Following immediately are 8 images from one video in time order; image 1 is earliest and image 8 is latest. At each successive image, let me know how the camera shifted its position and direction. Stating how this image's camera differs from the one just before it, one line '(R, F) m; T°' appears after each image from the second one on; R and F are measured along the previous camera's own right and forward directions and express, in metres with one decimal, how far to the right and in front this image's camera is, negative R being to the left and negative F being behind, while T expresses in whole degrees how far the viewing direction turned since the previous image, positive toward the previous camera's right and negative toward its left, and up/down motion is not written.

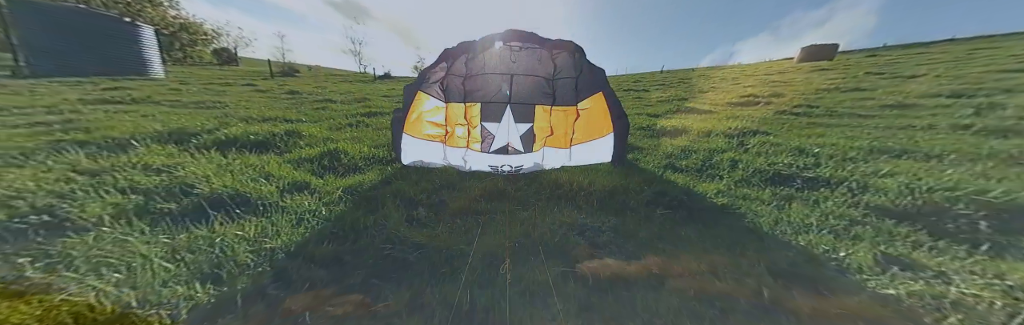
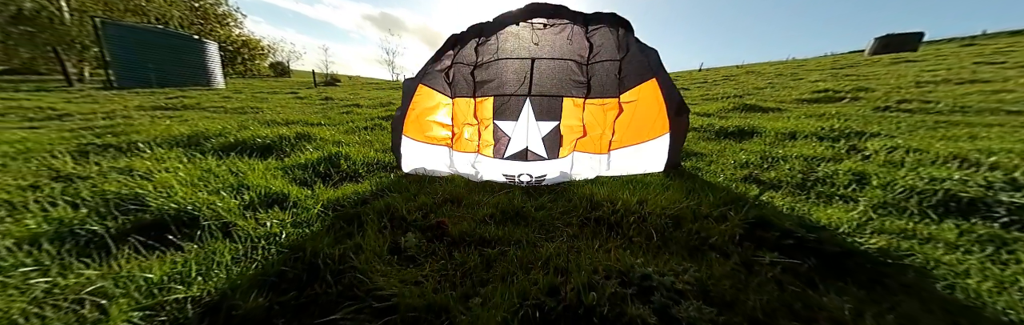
(0.0, +0.6) m; -6°
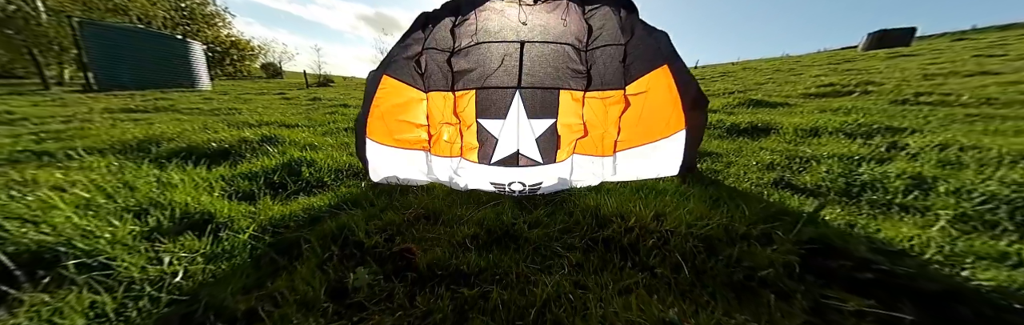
(+0.1, +0.3) m; +1°
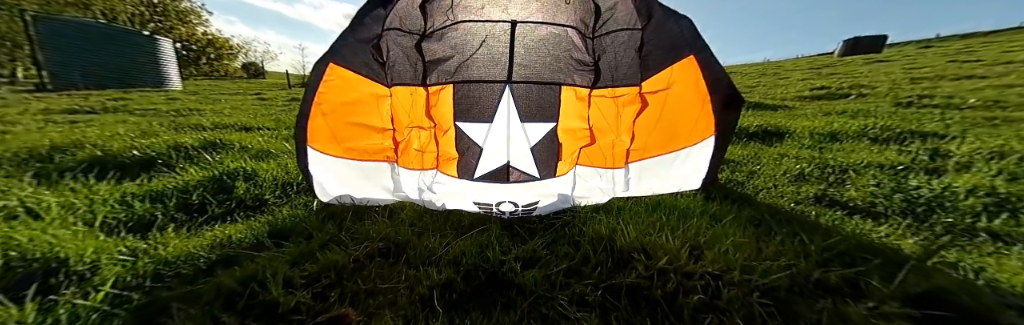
(0.0, +0.4) m; +2°
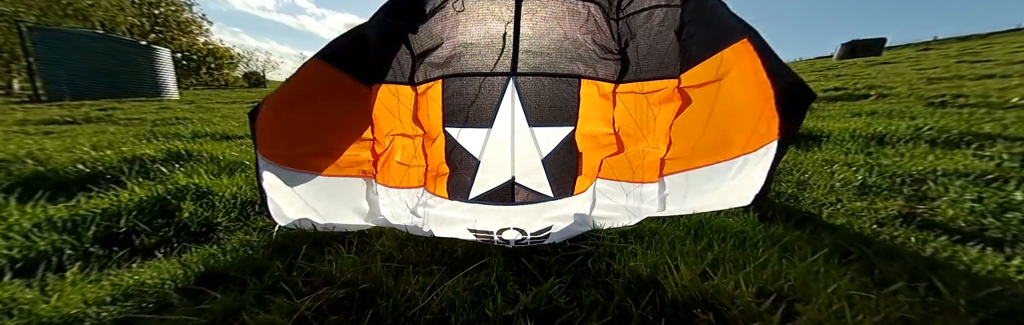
(0.0, +0.3) m; 0°
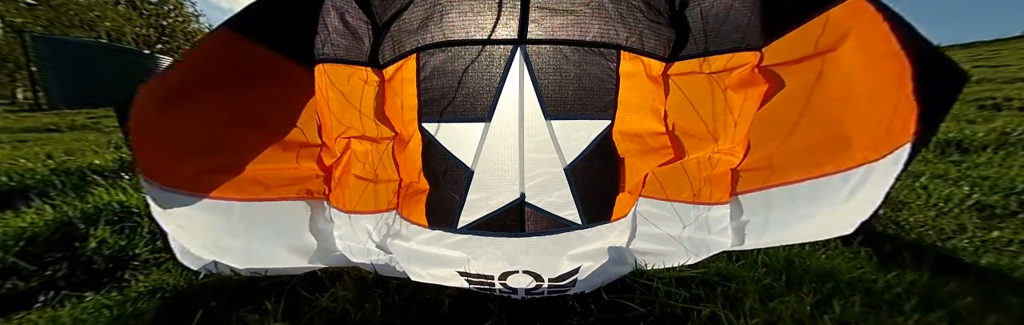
(0.0, +0.3) m; 0°
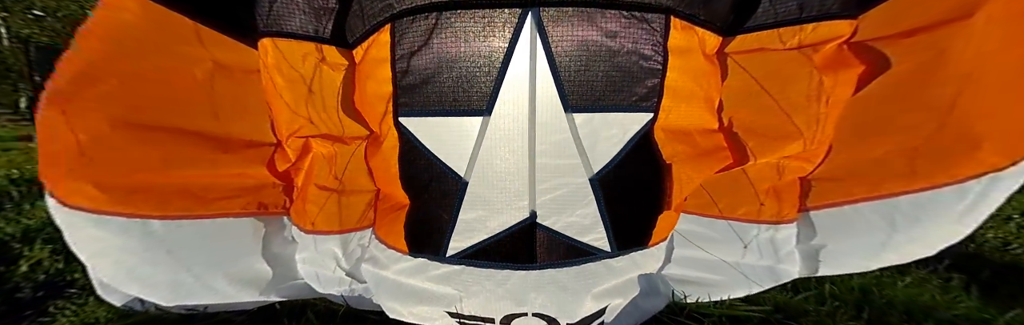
(0.0, +0.2) m; 0°
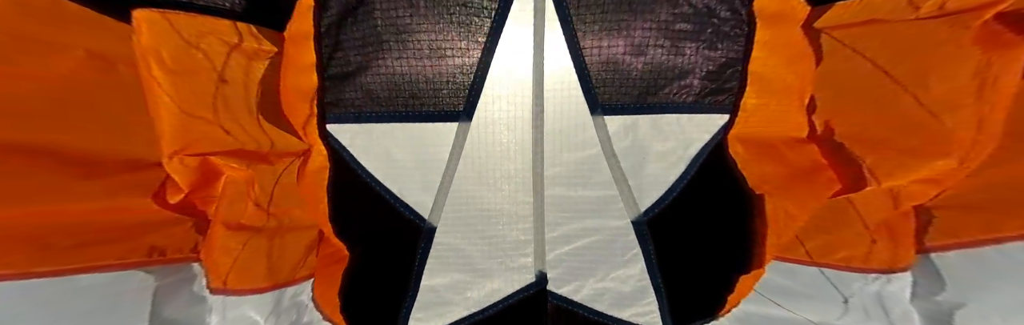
(0.0, +0.2) m; -1°
